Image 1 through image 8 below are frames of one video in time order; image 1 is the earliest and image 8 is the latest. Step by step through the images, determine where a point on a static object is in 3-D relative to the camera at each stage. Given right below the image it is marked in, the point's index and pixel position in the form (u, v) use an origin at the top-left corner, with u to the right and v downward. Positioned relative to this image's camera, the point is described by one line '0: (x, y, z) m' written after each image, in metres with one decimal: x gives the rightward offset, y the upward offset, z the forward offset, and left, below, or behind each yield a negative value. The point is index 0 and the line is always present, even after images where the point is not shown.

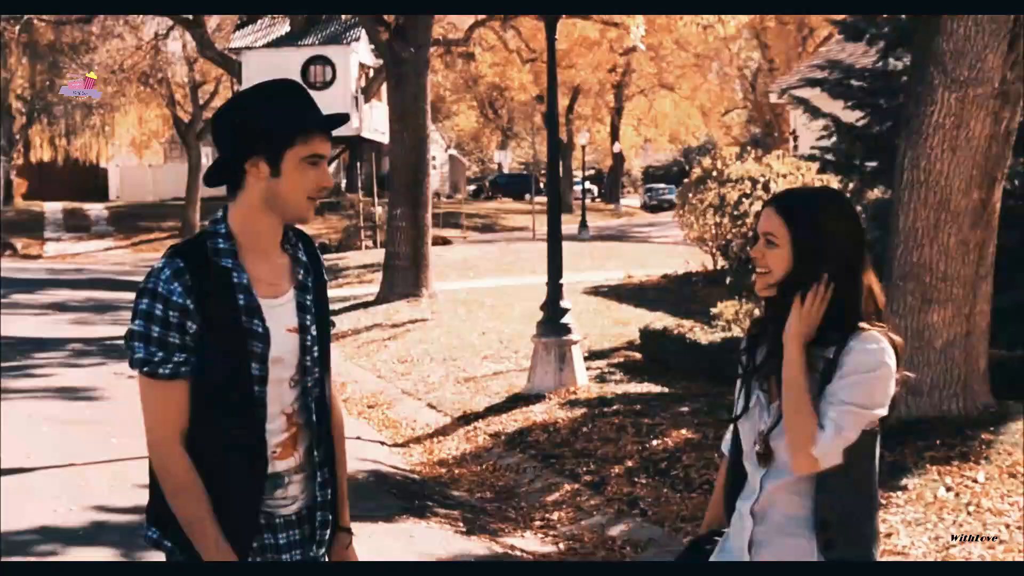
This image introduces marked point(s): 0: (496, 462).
0: (-0.1, -1.4, +10.5) m
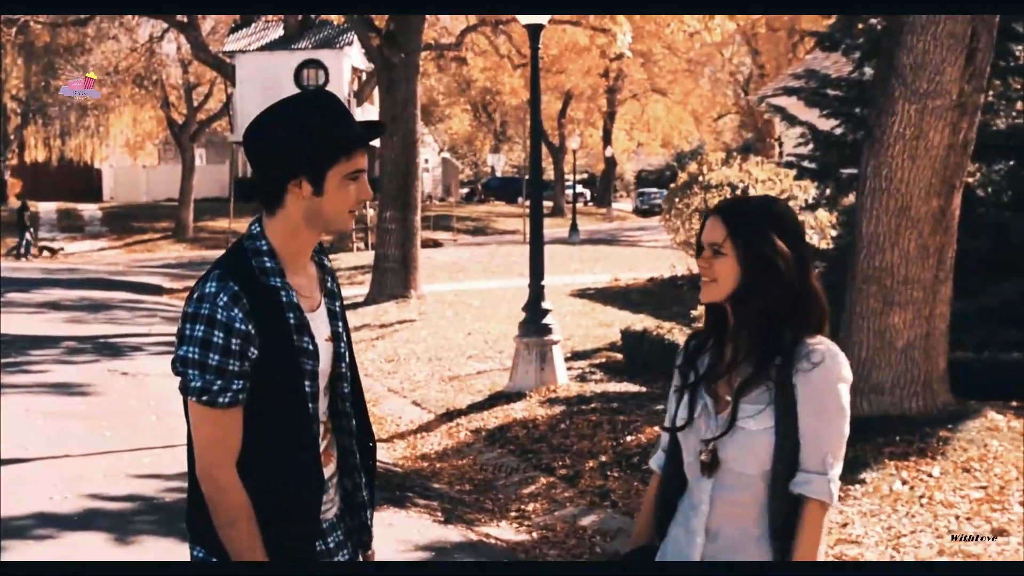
0: (-0.3, -1.4, +10.9) m
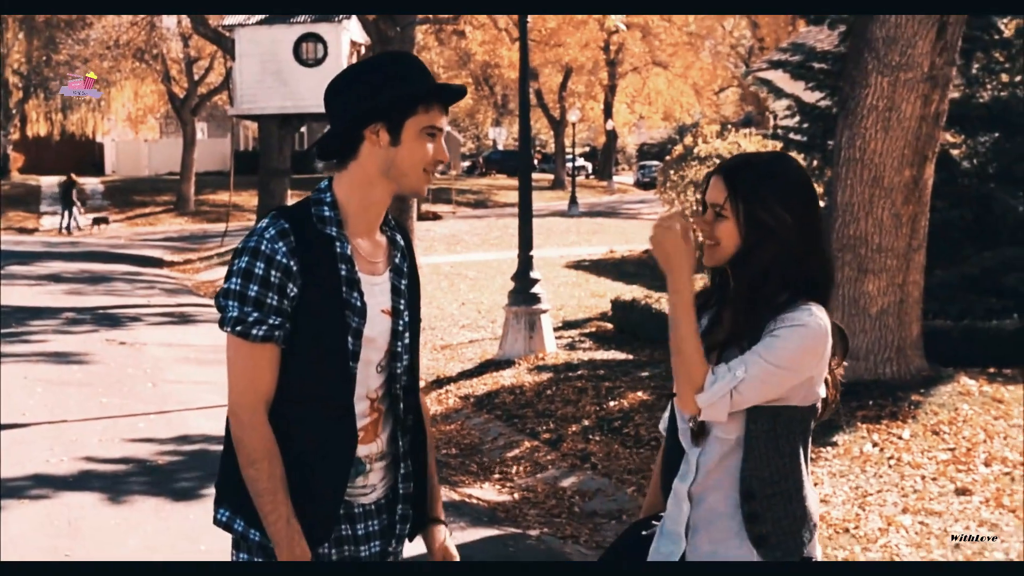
0: (-0.4, -1.2, +11.2) m
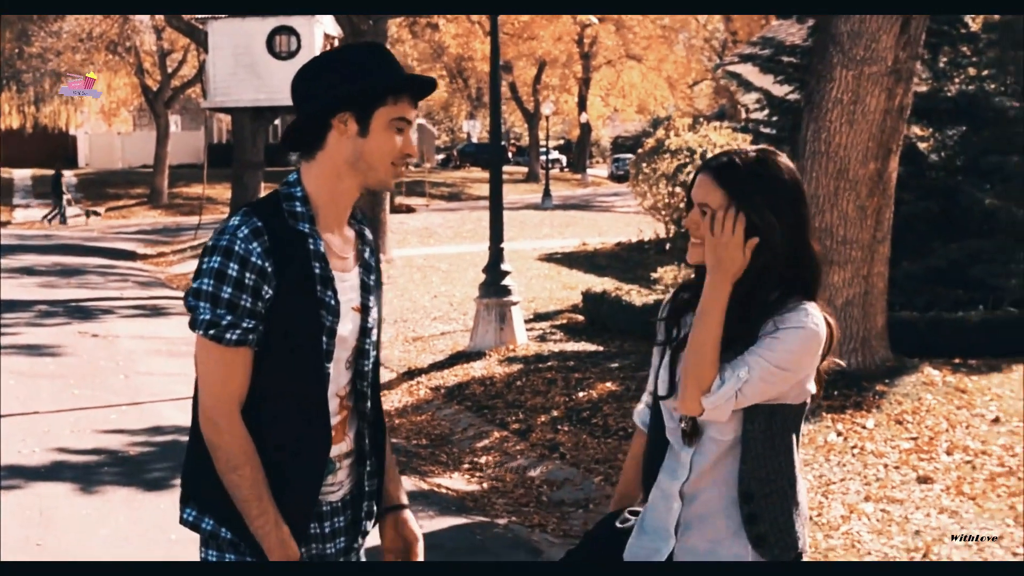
0: (-0.7, -1.1, +11.3) m
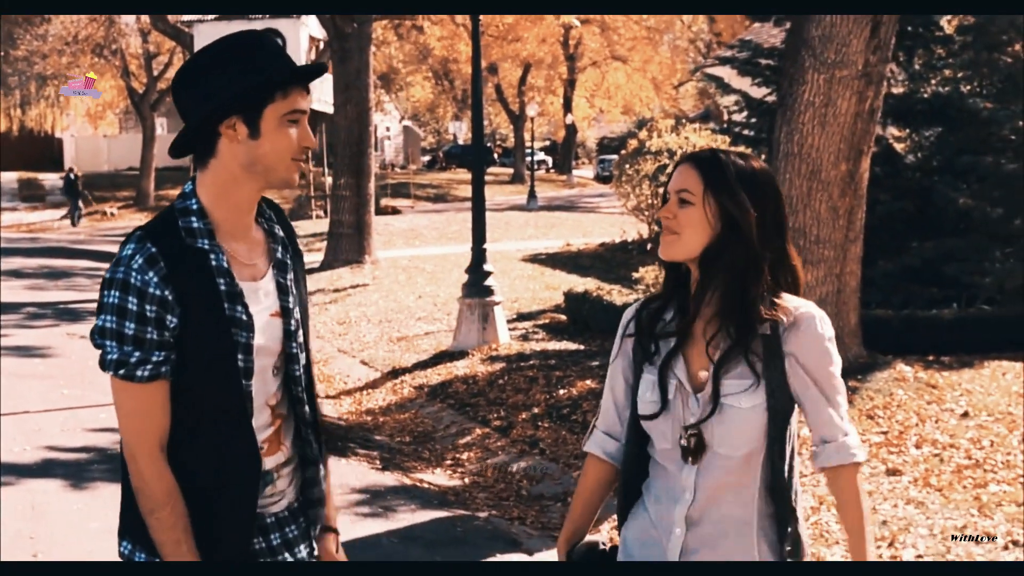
0: (-0.8, -1.1, +11.5) m
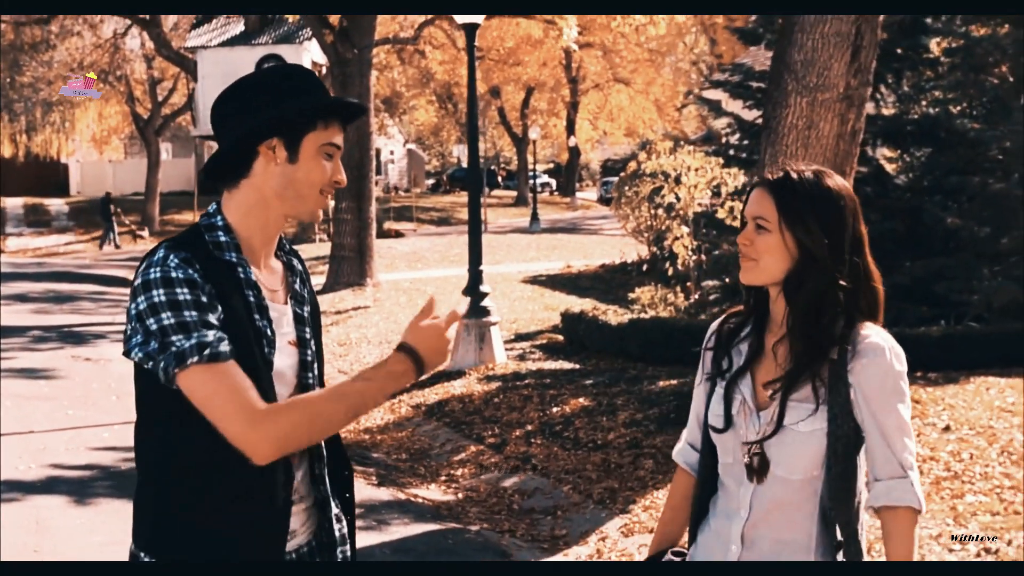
0: (-0.9, -1.3, +11.7) m
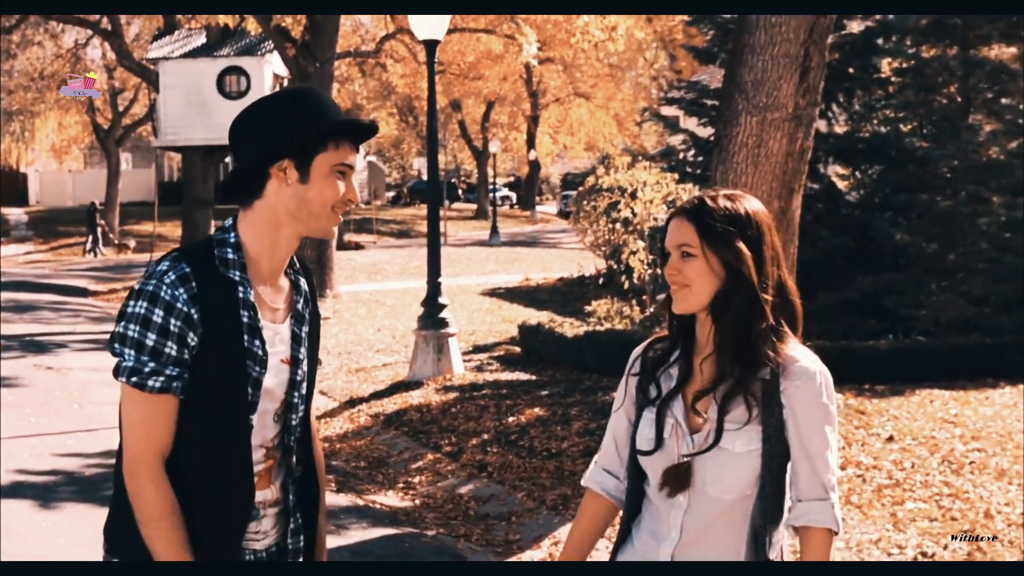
0: (-1.3, -1.4, +11.9) m
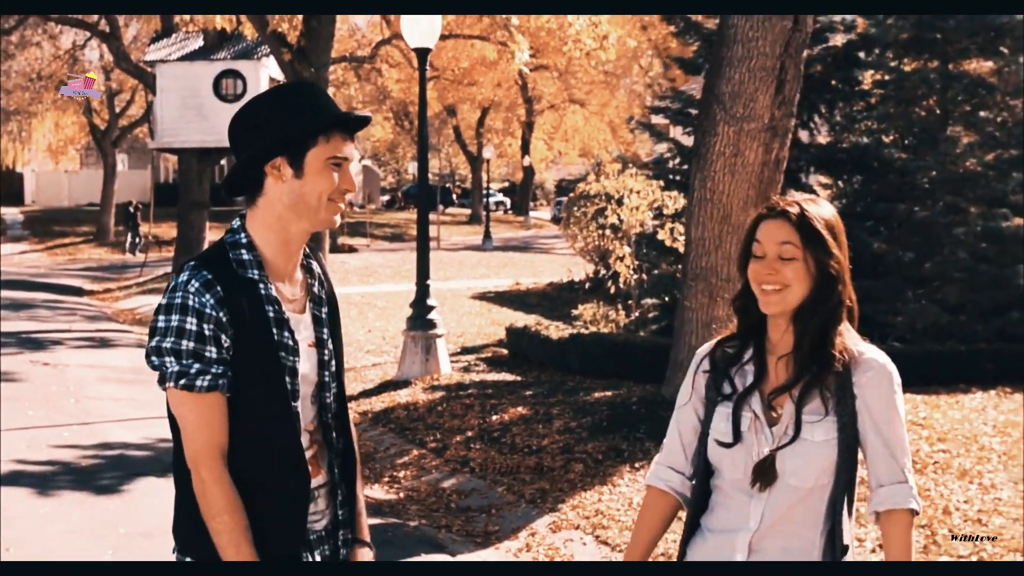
0: (-1.4, -1.4, +12.3) m
